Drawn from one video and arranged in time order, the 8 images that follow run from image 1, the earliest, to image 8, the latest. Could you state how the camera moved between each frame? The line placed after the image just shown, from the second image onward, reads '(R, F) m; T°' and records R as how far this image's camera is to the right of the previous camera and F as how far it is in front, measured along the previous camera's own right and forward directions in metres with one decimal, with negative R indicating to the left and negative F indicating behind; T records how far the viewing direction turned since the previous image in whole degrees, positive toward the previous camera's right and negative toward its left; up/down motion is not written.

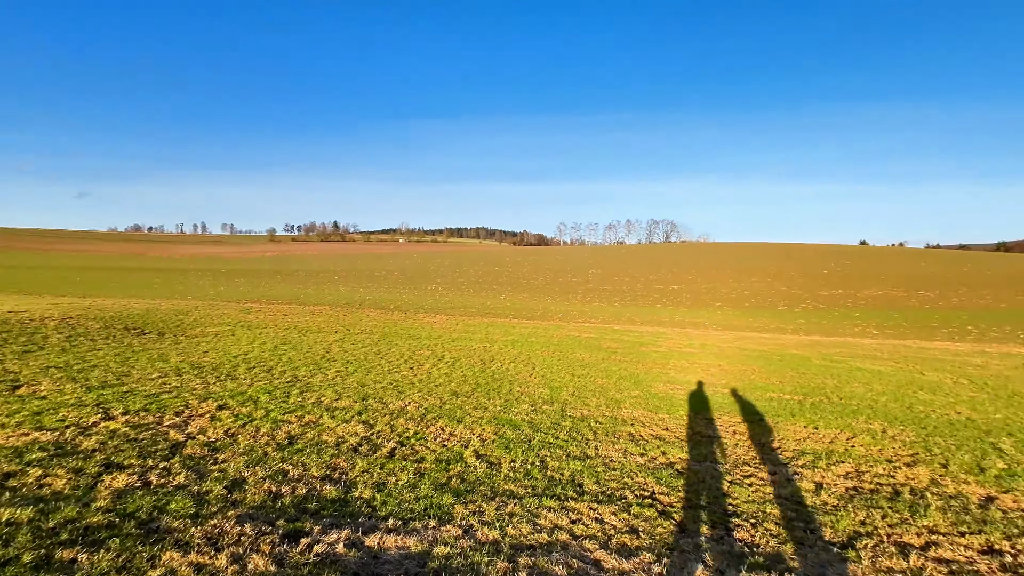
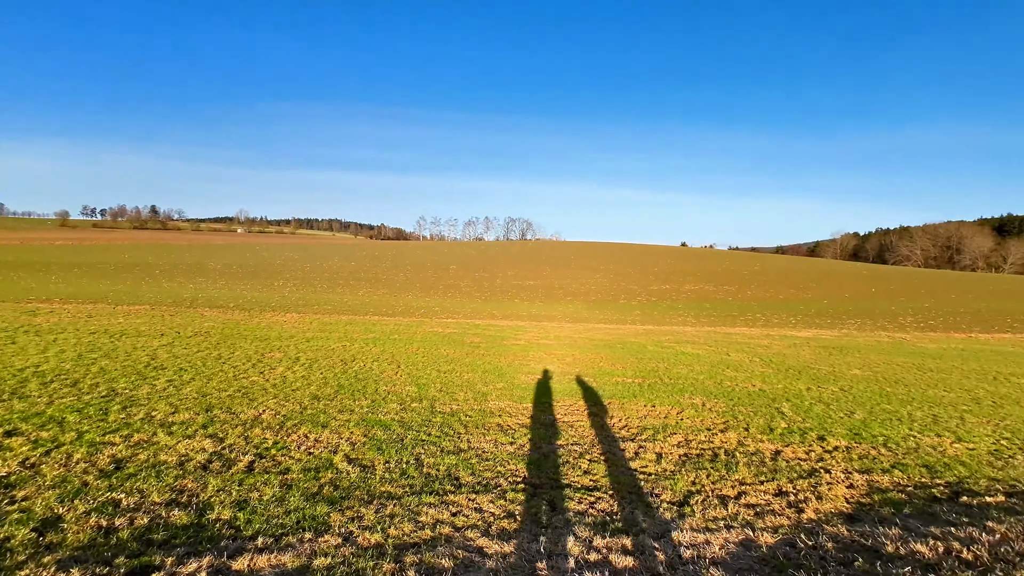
(-0.2, -0.1) m; +16°
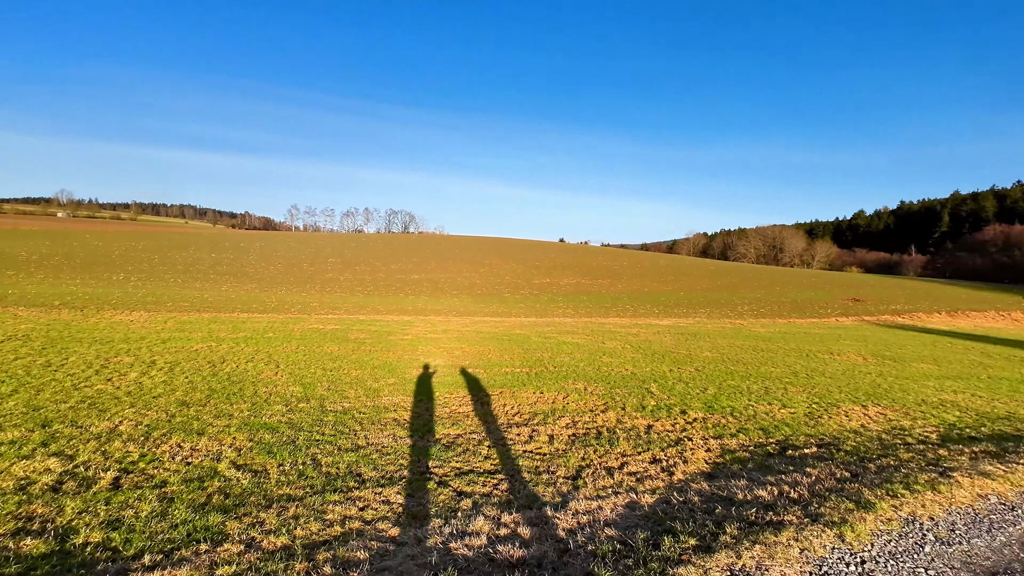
(-0.2, -0.1) m; +14°
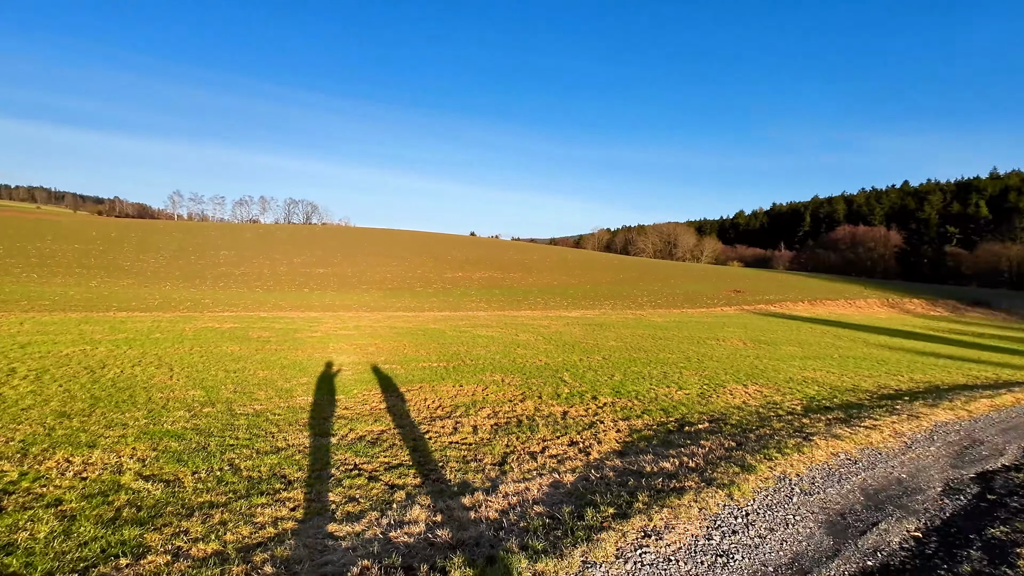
(-0.2, -0.2) m; +10°
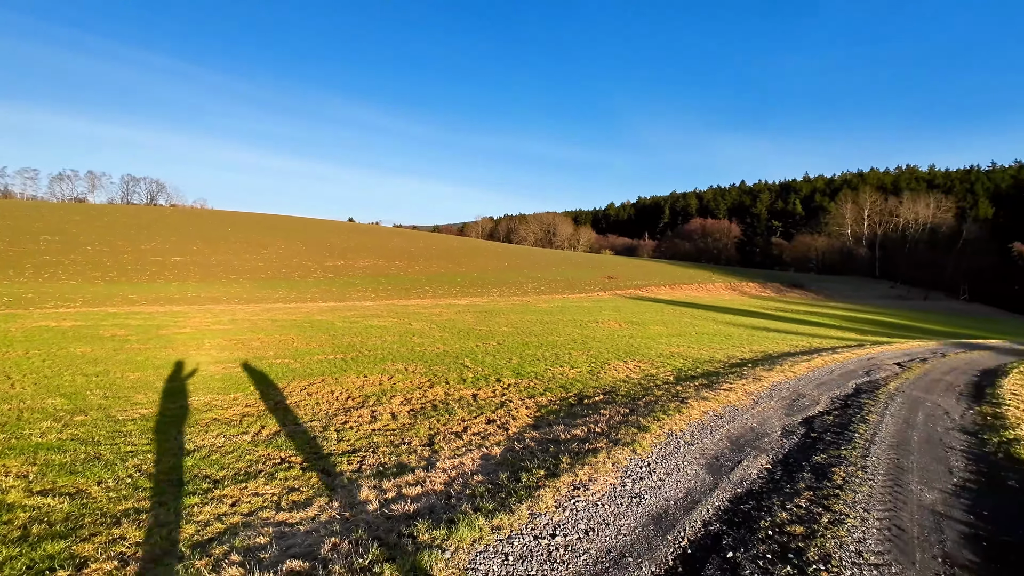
(-0.6, -0.4) m; +14°
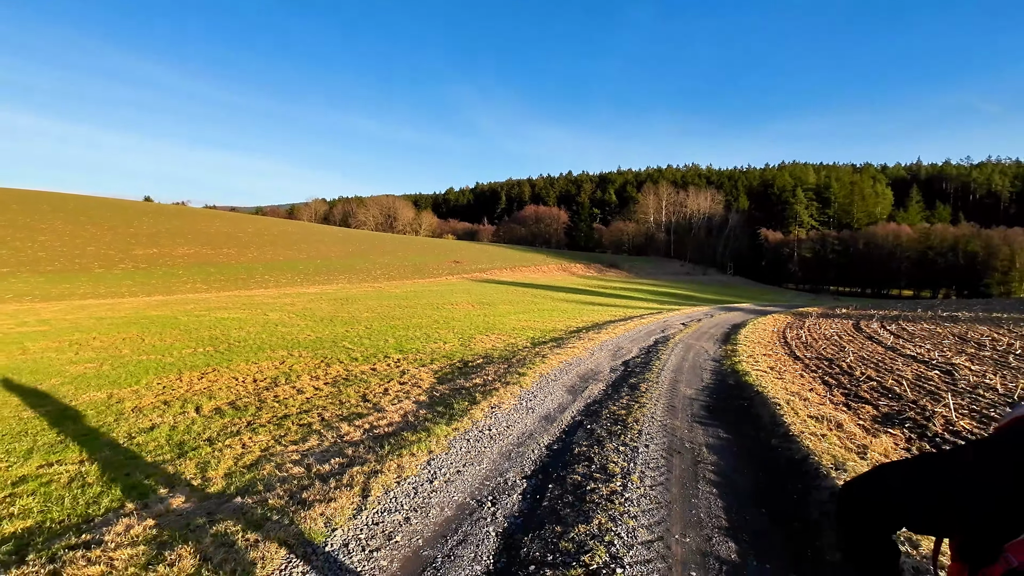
(-1.3, -2.0) m; +18°
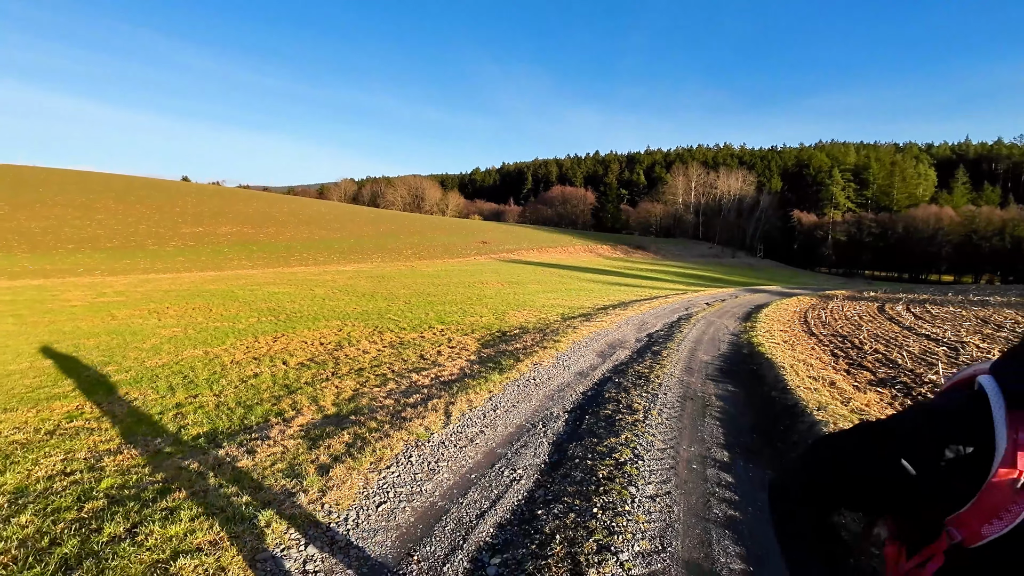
(-0.3, -1.2) m; -3°
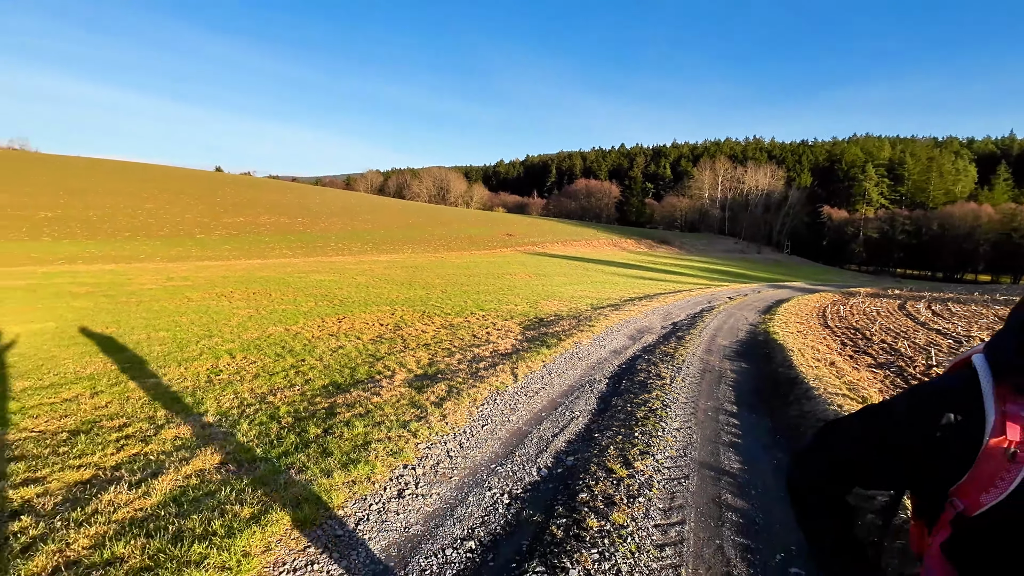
(-0.5, -1.5) m; -2°
